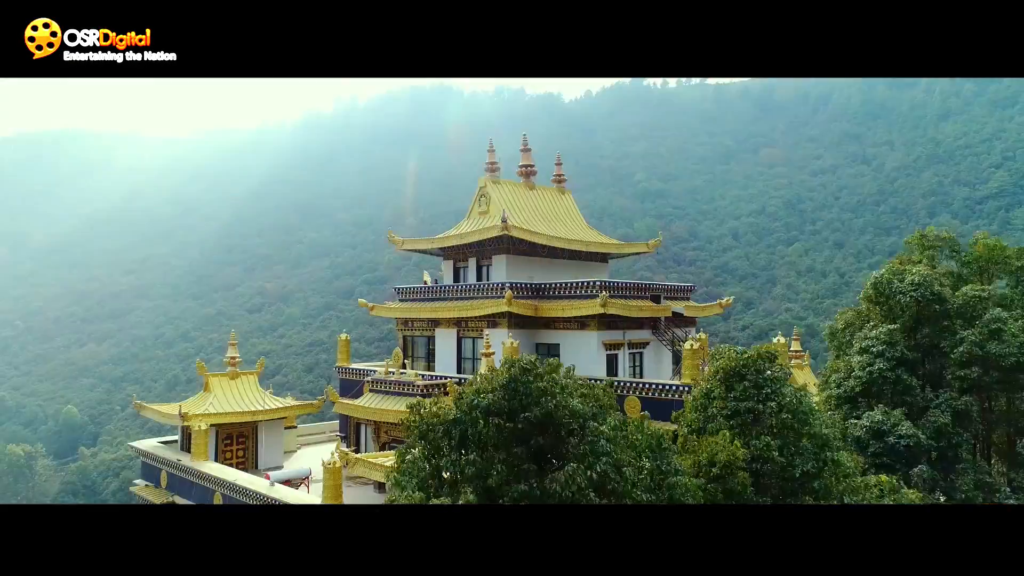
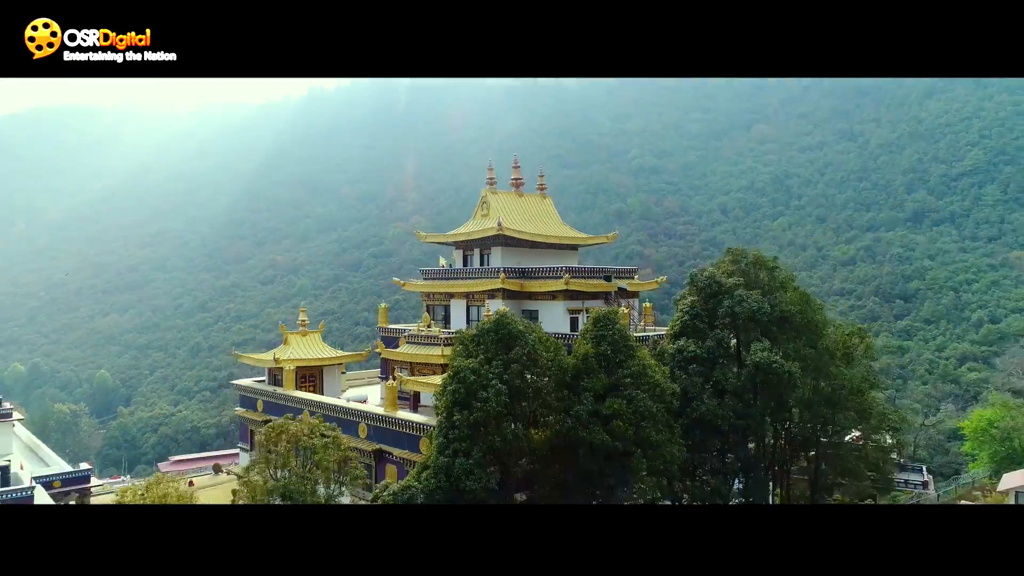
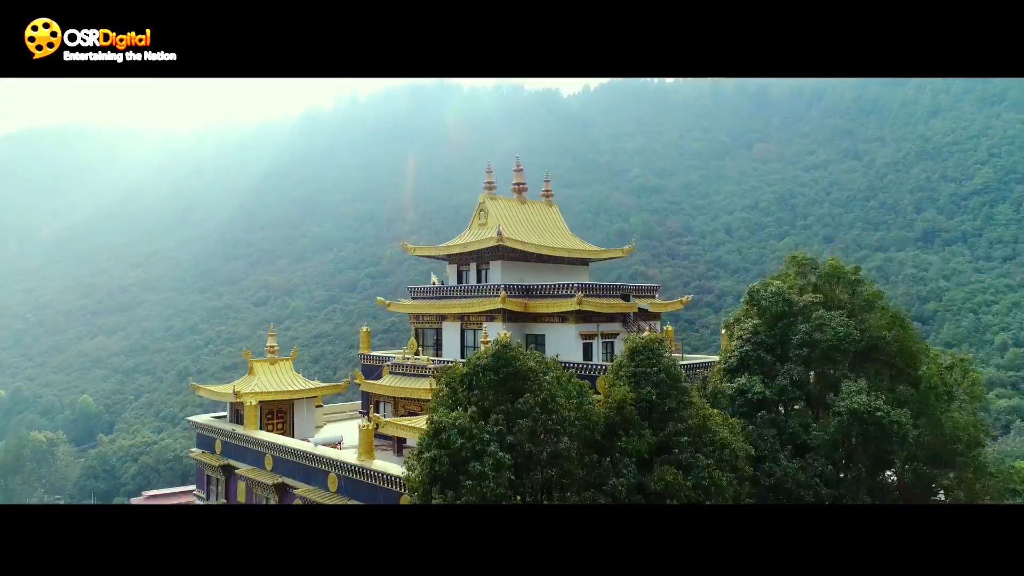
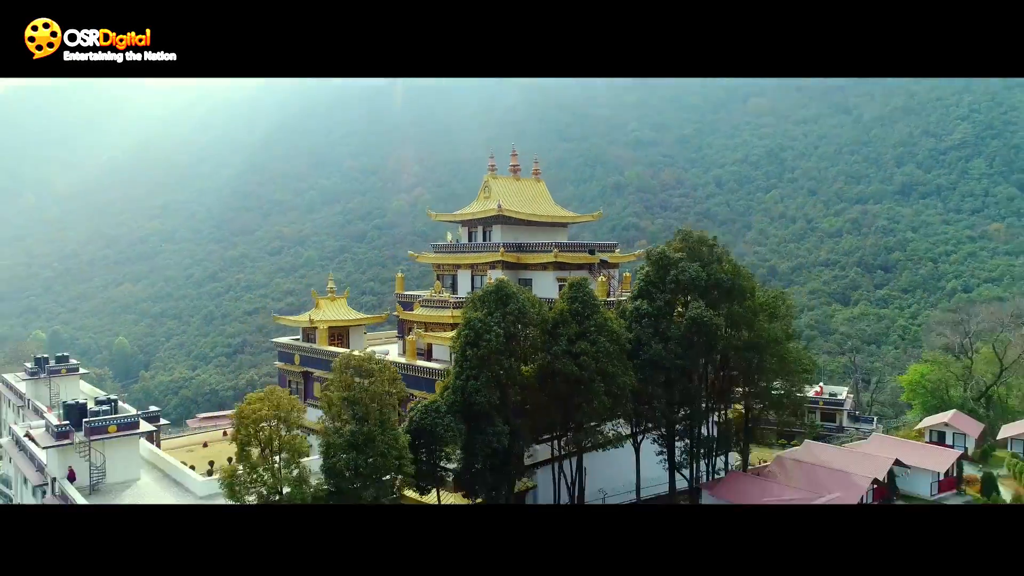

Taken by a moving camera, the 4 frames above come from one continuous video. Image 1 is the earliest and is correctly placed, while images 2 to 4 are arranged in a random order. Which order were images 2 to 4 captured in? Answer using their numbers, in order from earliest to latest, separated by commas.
3, 2, 4
